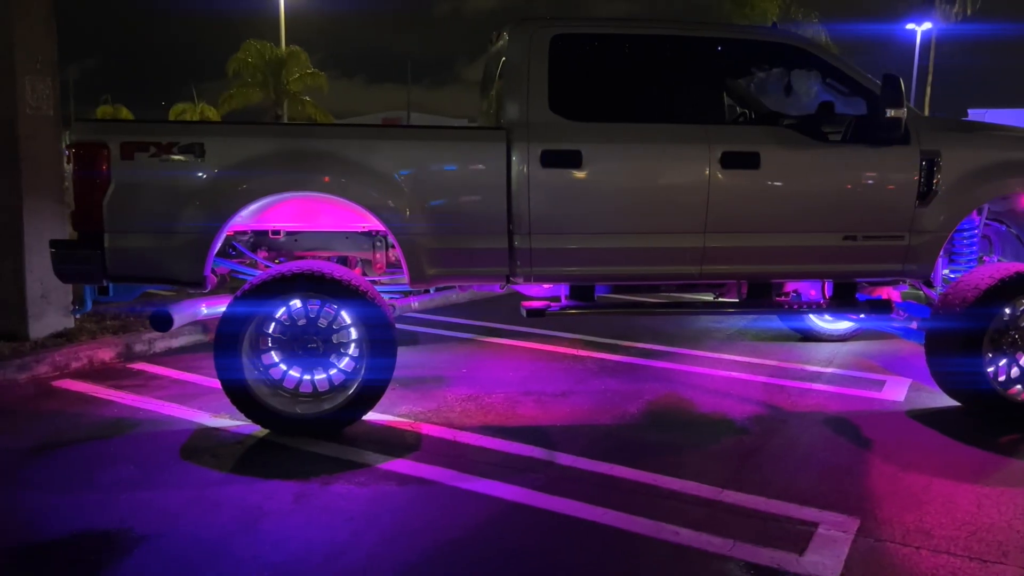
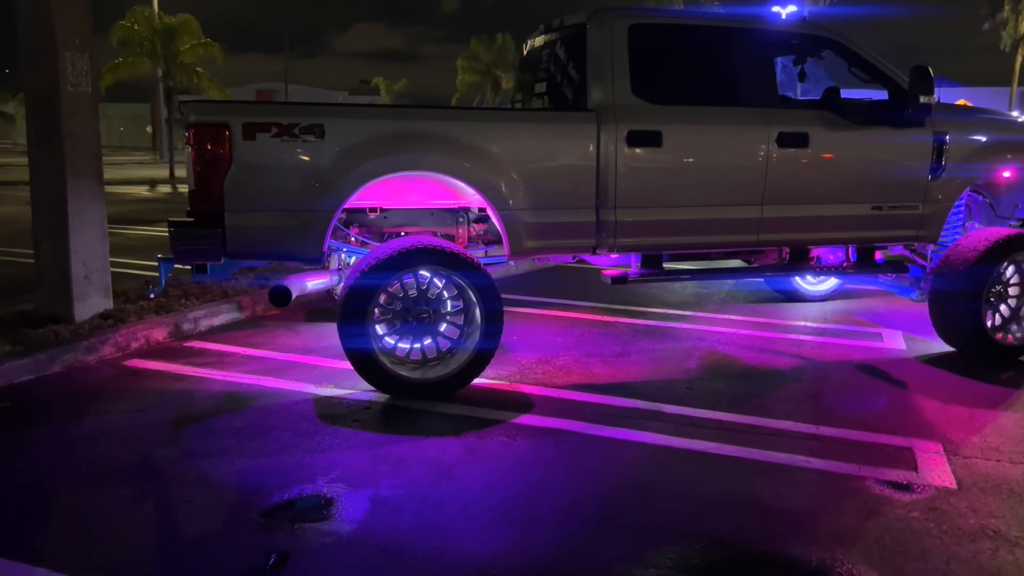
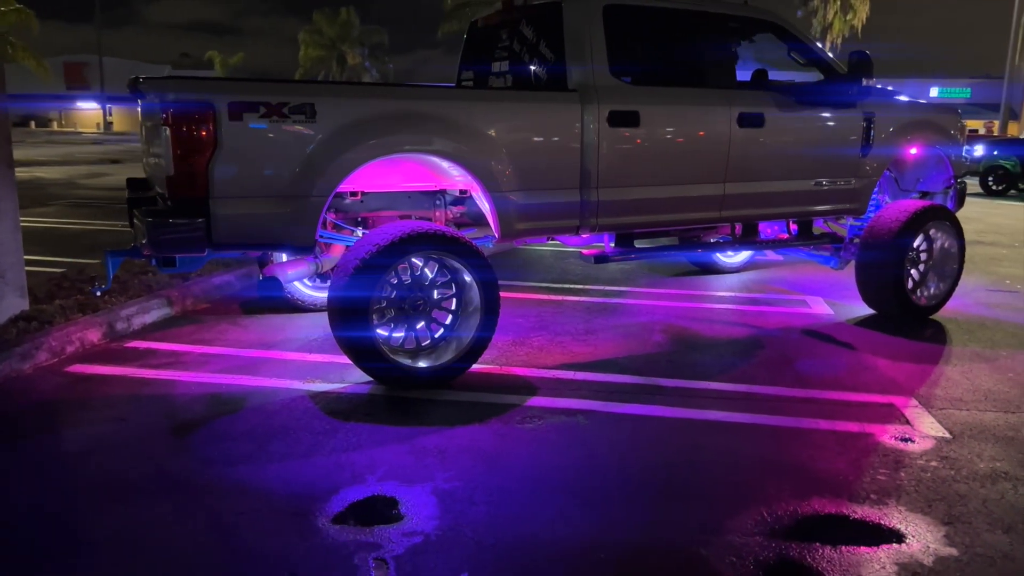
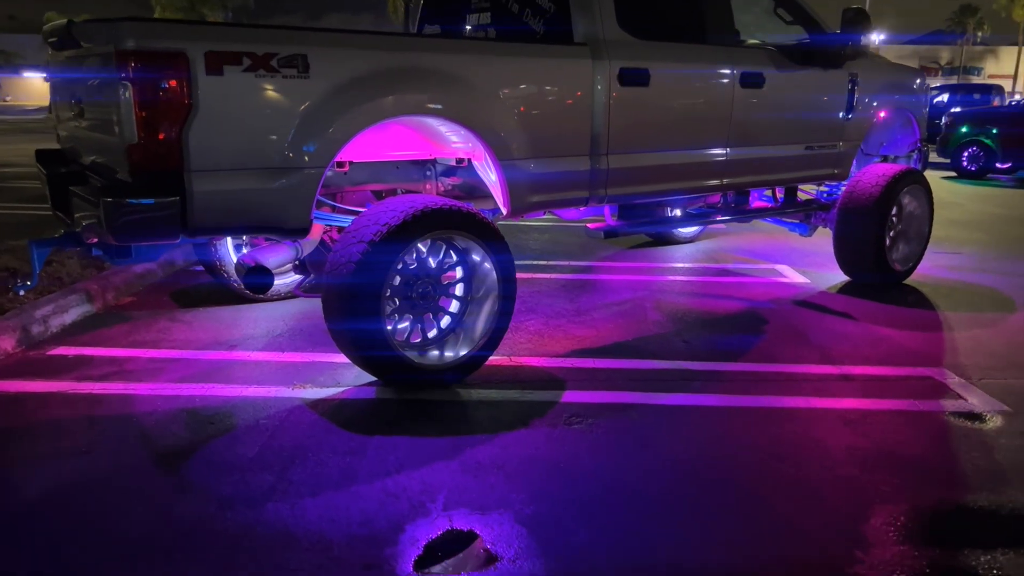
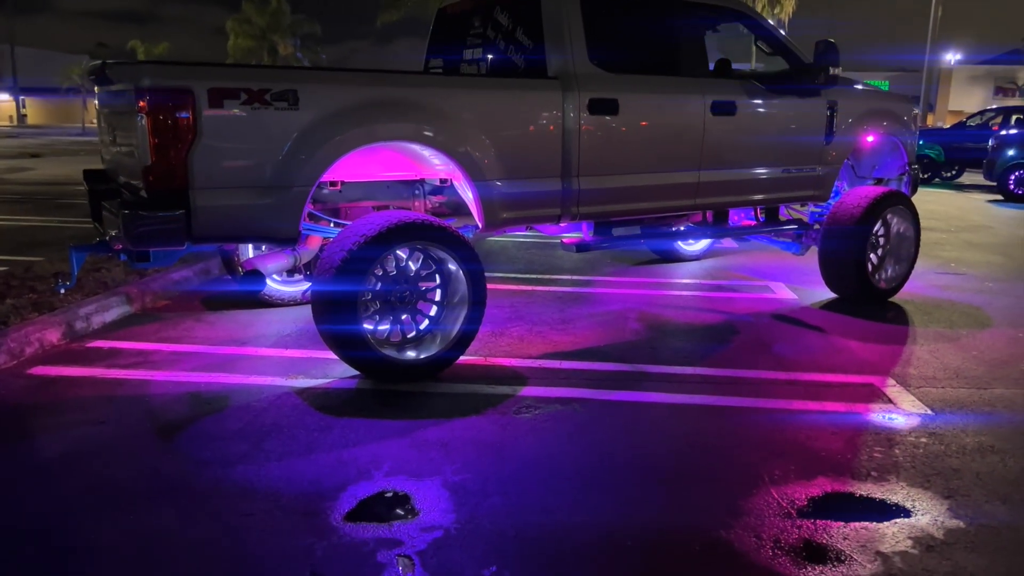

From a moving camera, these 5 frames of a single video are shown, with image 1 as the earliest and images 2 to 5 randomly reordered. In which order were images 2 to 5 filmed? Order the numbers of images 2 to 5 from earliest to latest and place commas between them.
2, 3, 5, 4
